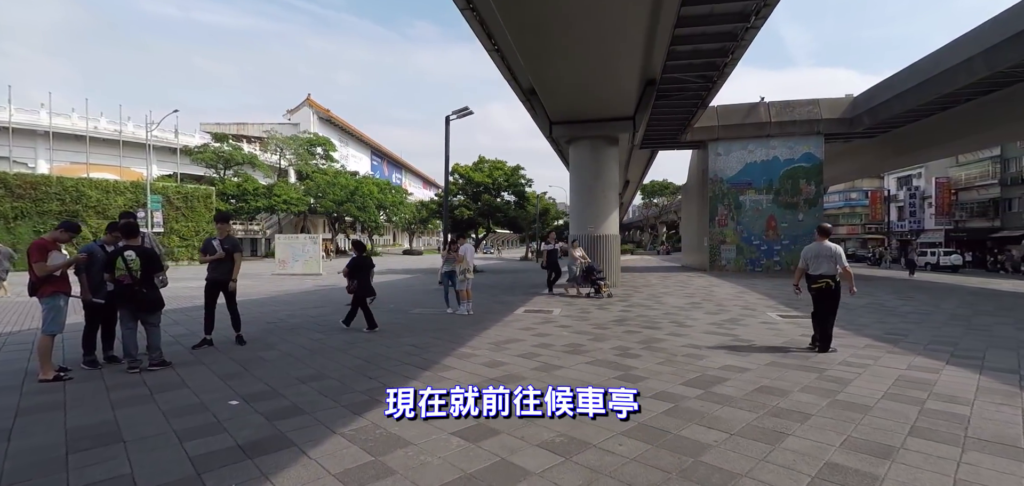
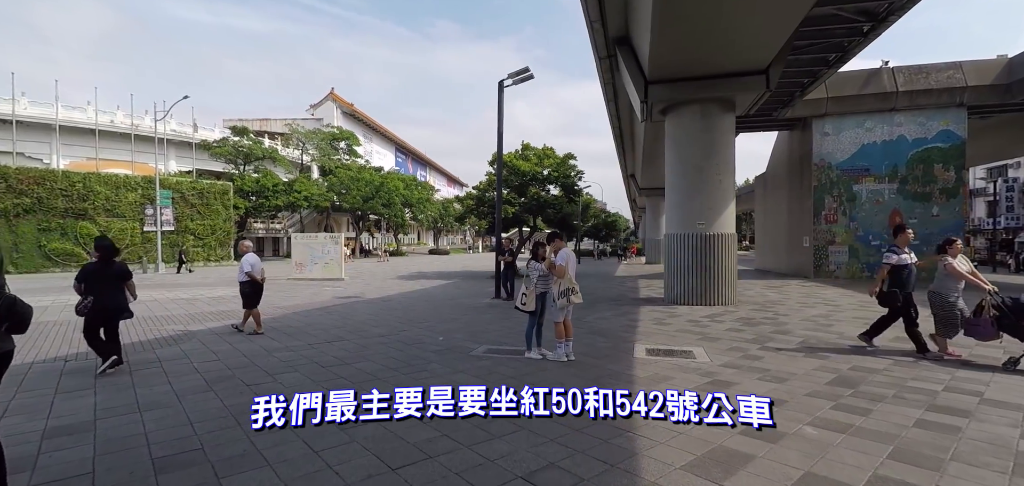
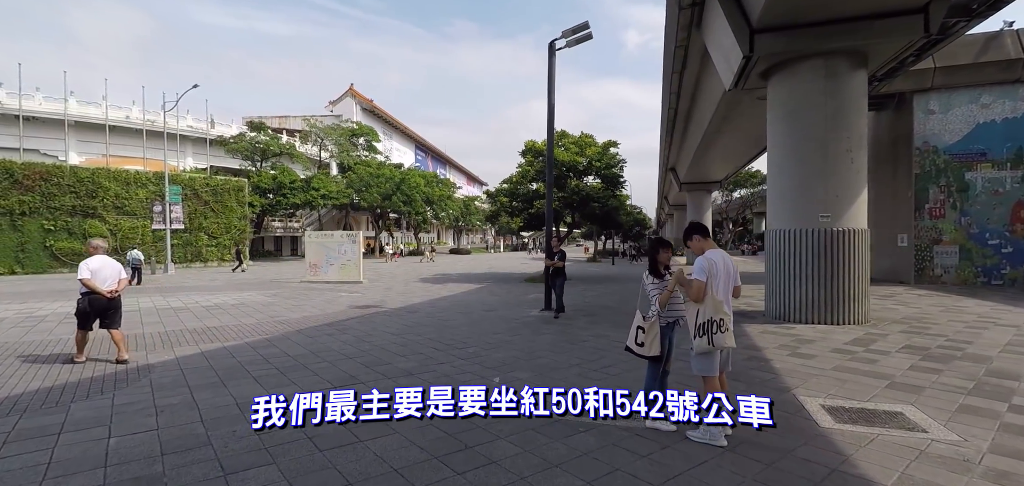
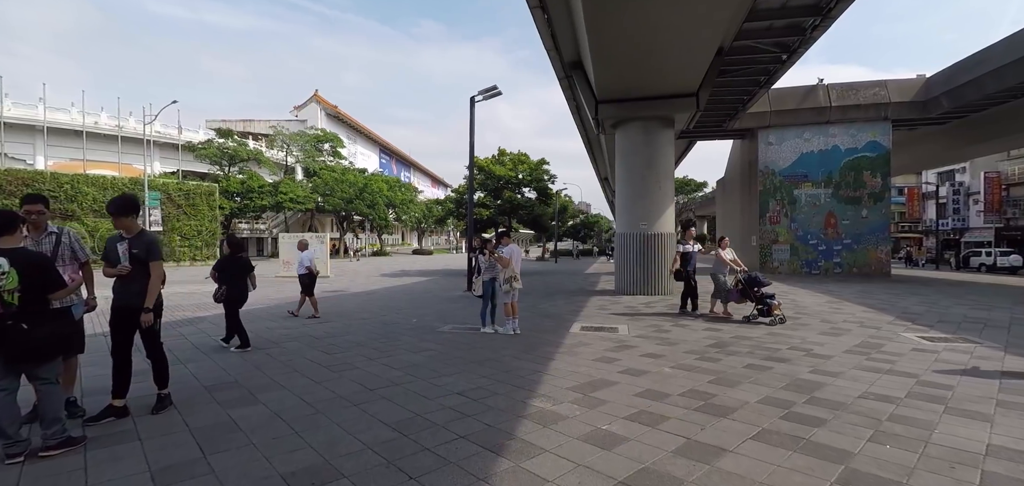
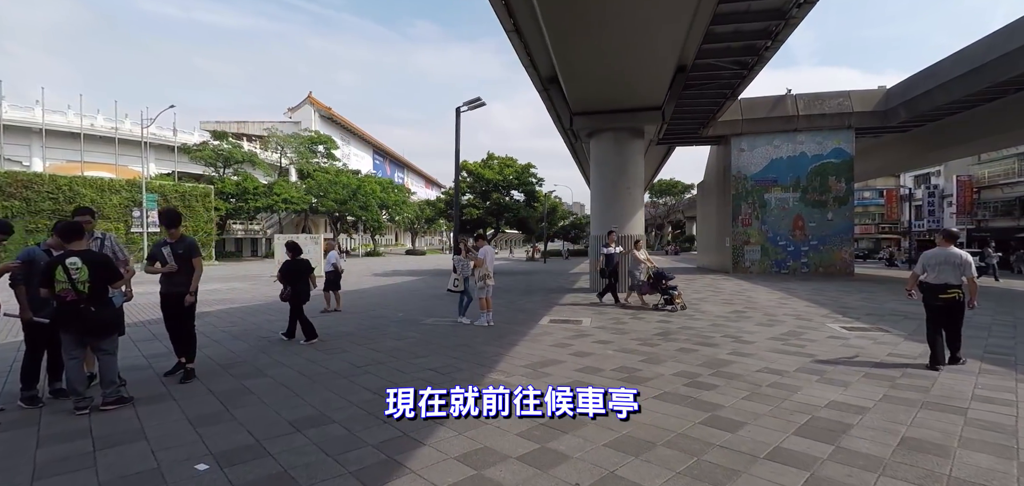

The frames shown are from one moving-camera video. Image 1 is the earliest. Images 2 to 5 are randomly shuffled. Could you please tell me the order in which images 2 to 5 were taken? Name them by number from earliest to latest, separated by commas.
5, 4, 2, 3
